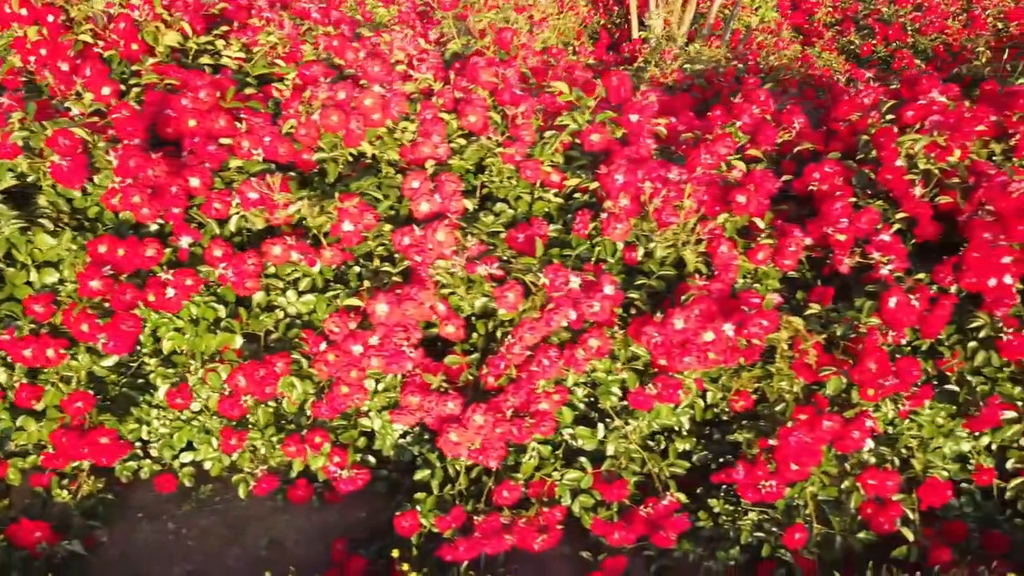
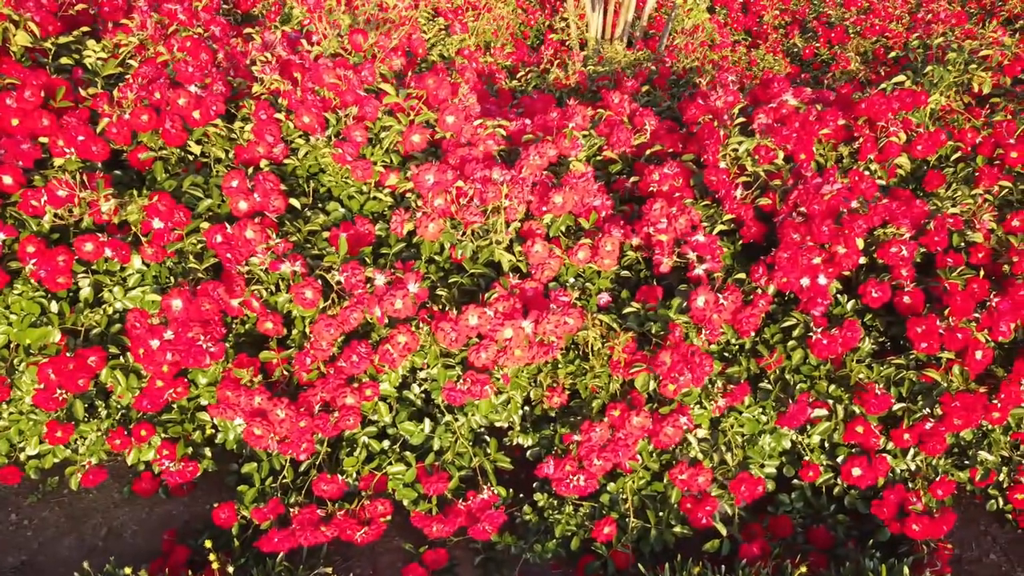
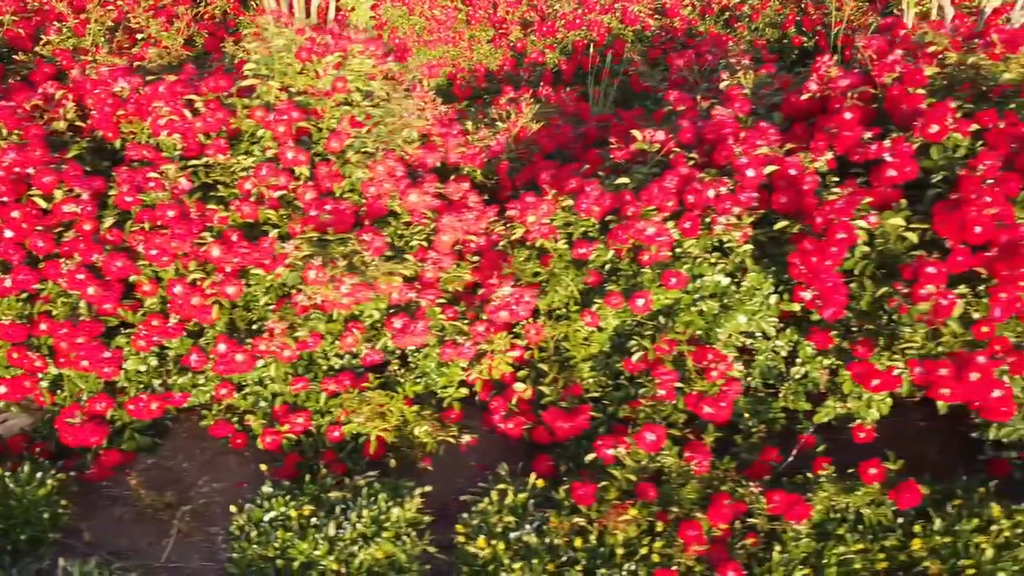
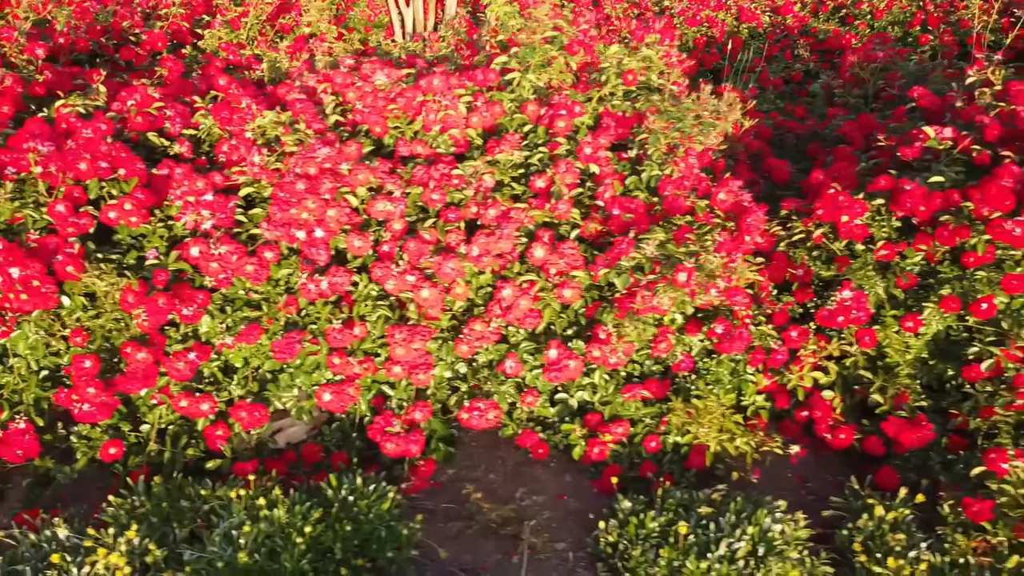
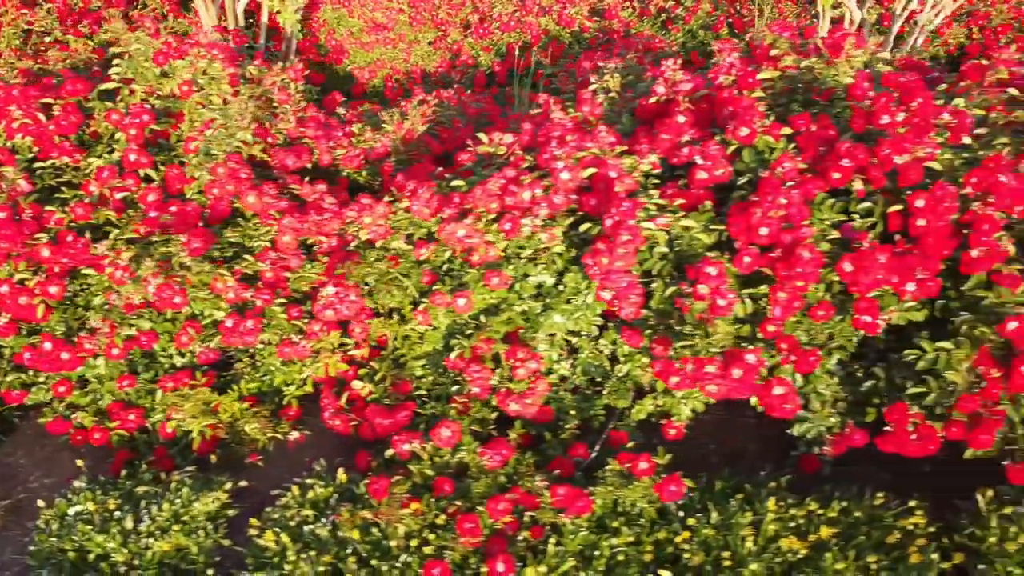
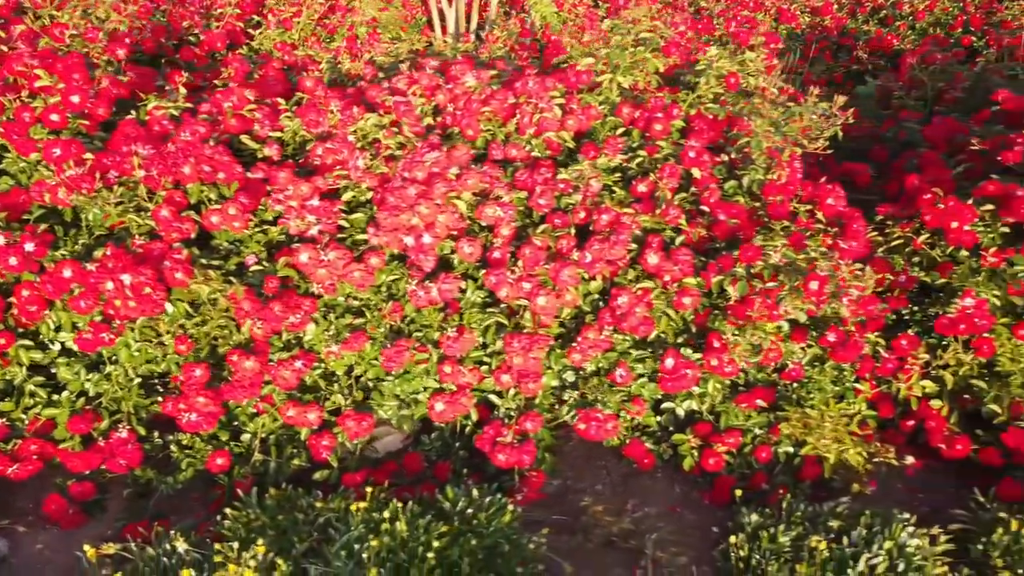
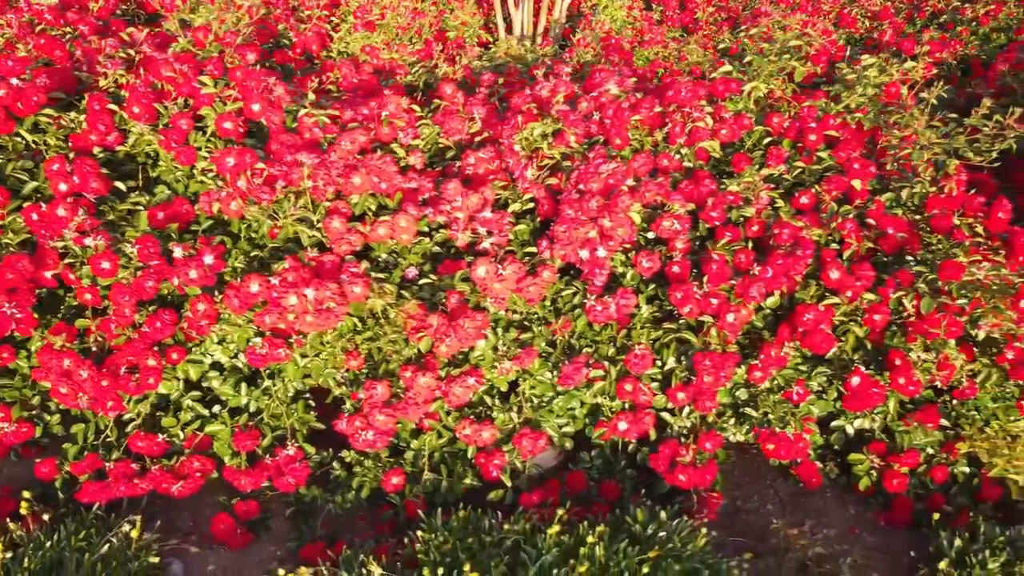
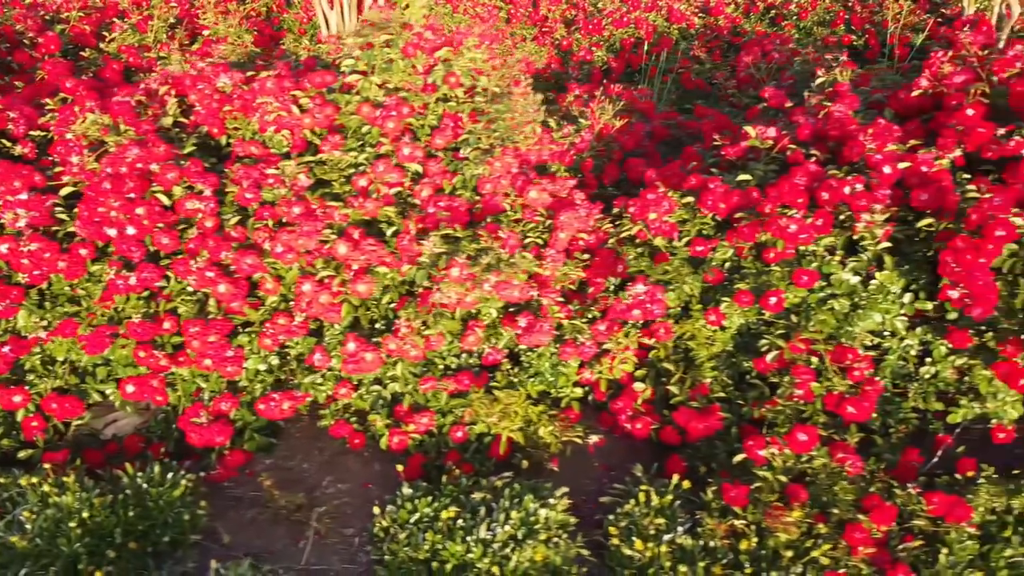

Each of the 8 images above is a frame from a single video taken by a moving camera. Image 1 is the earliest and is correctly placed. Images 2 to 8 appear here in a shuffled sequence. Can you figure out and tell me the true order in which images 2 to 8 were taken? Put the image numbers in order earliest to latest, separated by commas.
2, 7, 6, 4, 8, 3, 5
